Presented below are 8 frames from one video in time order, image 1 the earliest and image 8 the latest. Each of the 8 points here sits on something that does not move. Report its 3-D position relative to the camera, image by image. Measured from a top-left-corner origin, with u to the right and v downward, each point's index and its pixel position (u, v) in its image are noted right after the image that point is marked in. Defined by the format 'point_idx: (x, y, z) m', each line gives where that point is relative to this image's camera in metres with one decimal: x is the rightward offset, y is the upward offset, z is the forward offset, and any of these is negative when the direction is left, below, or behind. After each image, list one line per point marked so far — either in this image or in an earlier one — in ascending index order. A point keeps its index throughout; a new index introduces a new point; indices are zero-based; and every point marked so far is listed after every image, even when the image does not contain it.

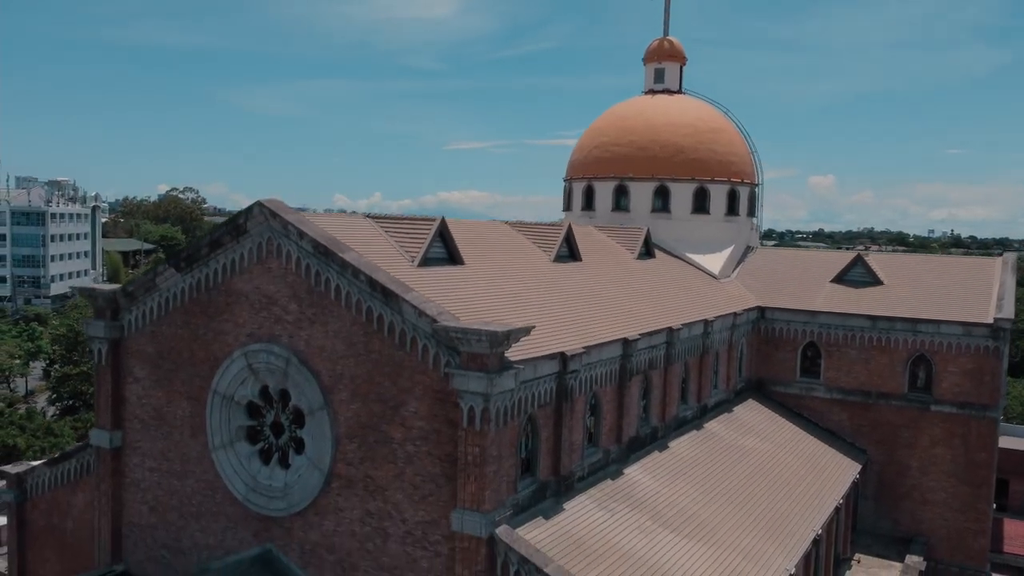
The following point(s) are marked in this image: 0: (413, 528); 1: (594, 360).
0: (-1.7, -4.1, +16.7) m
1: (+1.6, -1.4, +19.1) m
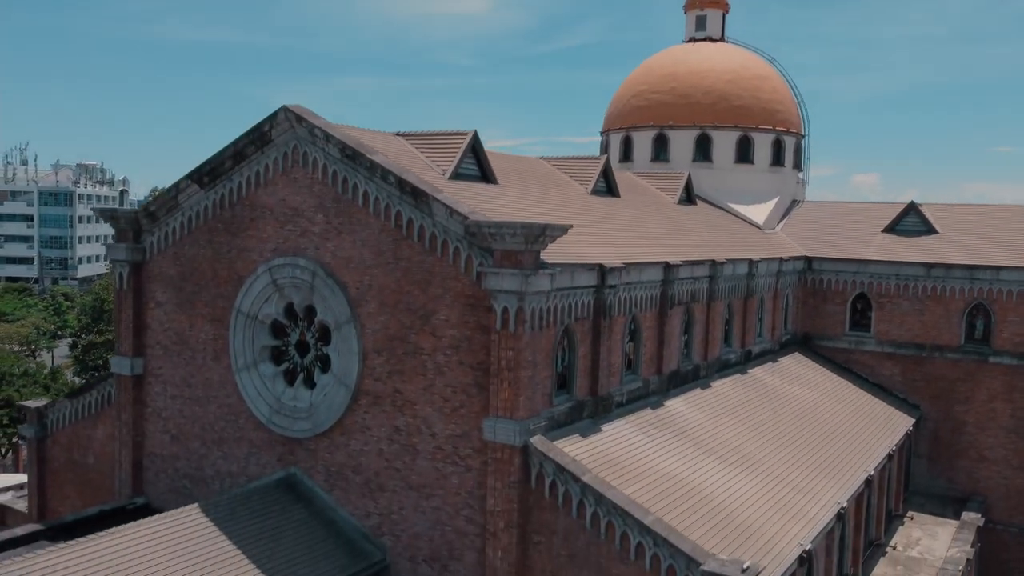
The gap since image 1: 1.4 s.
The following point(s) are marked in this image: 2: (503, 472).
0: (-1.1, -2.5, +15.8) m
1: (+2.2, +0.1, +18.1) m
2: (-0.1, -2.8, +14.9) m
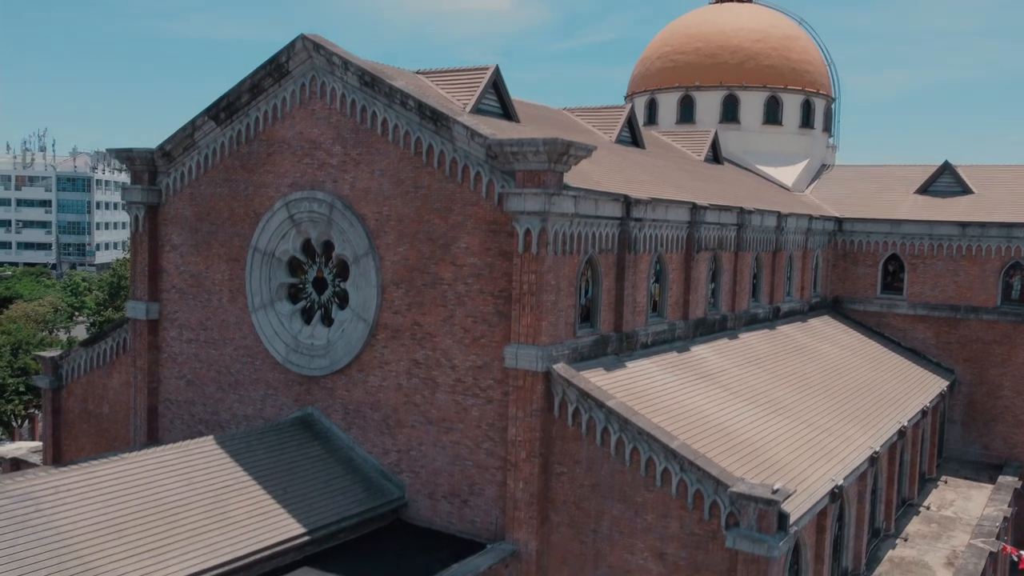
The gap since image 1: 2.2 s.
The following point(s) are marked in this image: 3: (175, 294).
0: (-0.8, -1.4, +15.4) m
1: (+2.6, +1.2, +17.6) m
2: (+0.2, -1.6, +14.4) m
3: (-6.6, -0.1, +19.3) m
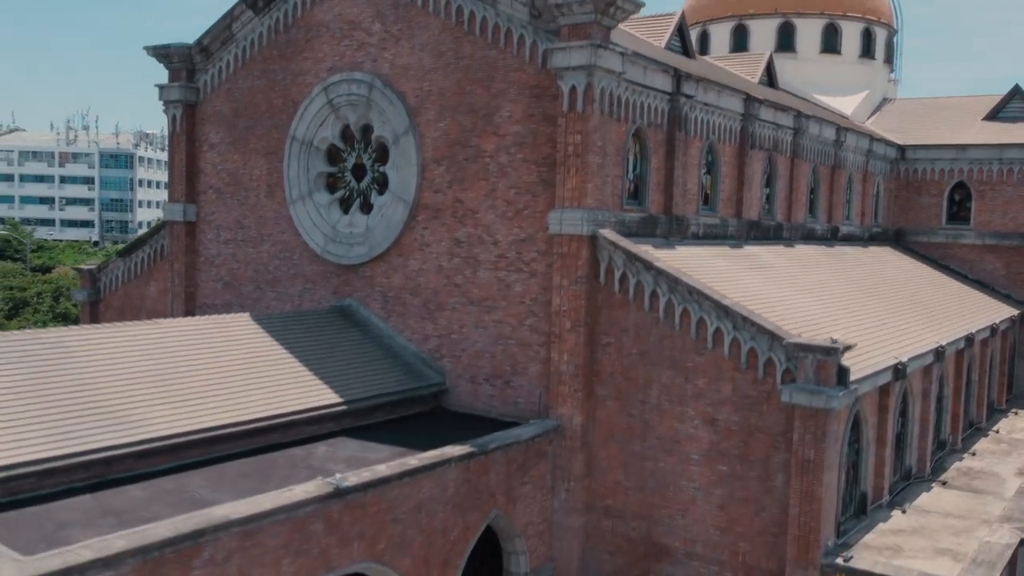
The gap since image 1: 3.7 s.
0: (-0.1, +0.6, +14.7) m
1: (+3.4, +3.1, +16.8) m
2: (+0.8, +0.3, +13.7) m
3: (-5.7, +1.8, +19.0) m
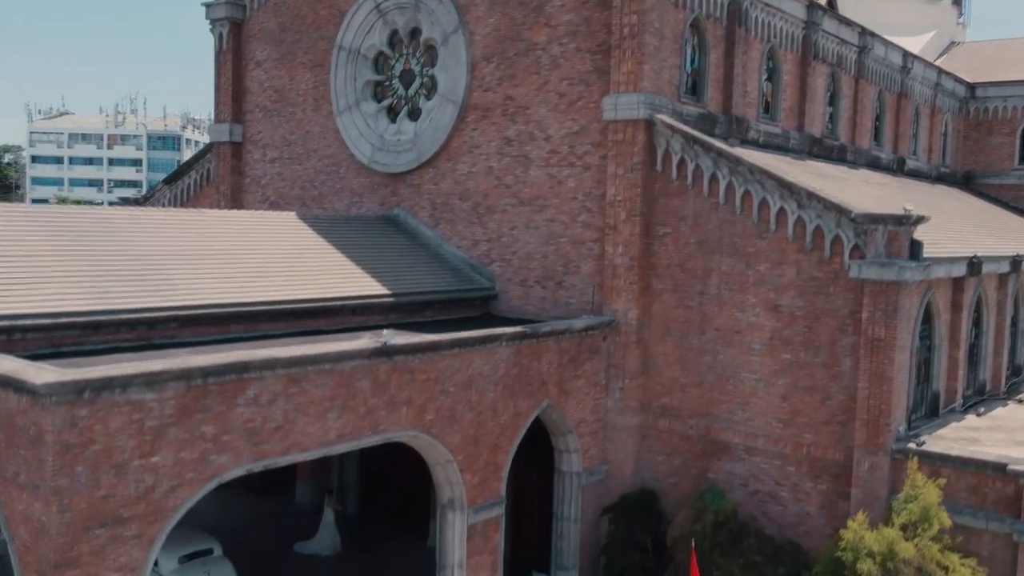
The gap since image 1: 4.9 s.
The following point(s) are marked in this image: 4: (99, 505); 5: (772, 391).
0: (+0.6, +2.0, +14.2) m
1: (+4.3, +4.6, +16.1) m
2: (+1.5, +1.8, +13.2) m
3: (-4.7, +3.3, +18.7) m
4: (-3.2, -1.7, +7.6) m
5: (+3.2, -1.3, +12.3) m
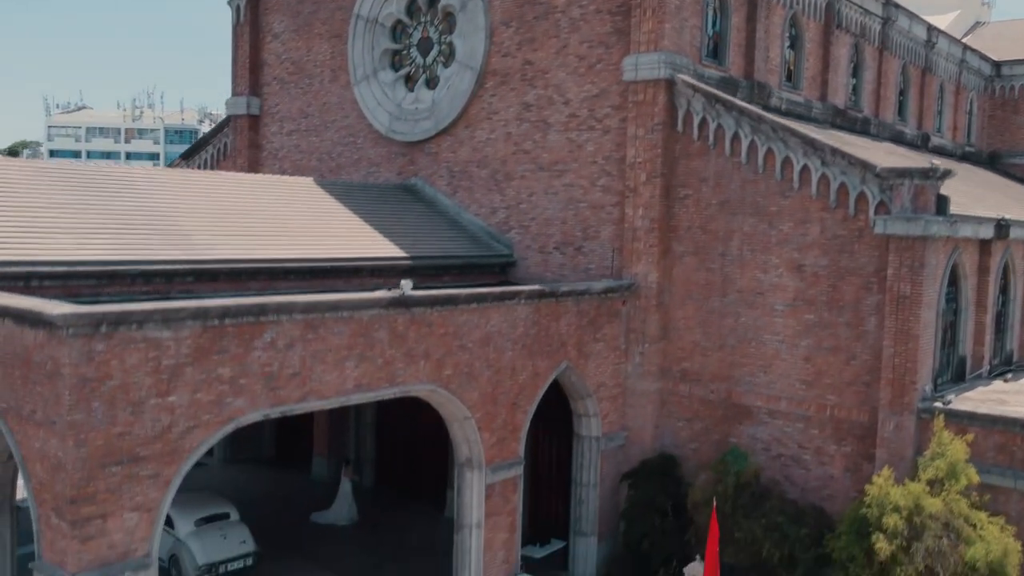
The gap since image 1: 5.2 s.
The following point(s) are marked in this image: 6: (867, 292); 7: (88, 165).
0: (+0.9, +2.5, +14.1) m
1: (+4.6, +5.1, +15.9) m
2: (+1.8, +2.3, +13.0) m
3: (-4.4, +3.8, +18.7) m
4: (-3.0, -1.2, +7.5) m
5: (+3.4, -0.8, +12.1) m
6: (+4.1, 0.0, +11.4) m
7: (-5.2, +1.5, +12.1) m
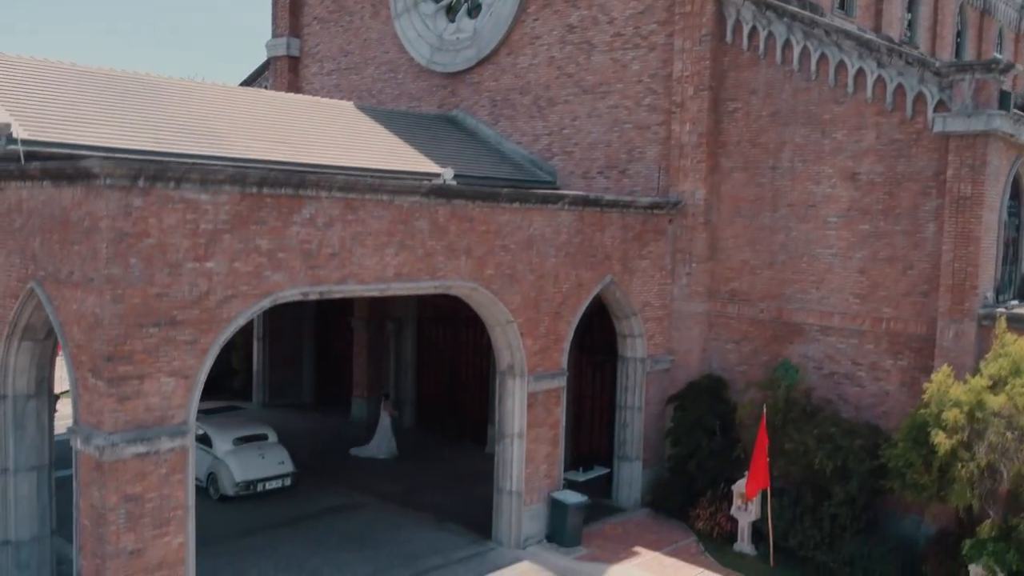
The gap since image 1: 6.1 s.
0: (+1.5, +3.6, +13.7) m
1: (+5.2, +6.1, +15.4) m
2: (+2.3, +3.3, +12.7) m
3: (-3.6, +4.9, +18.5) m
4: (-2.7, -0.1, +7.4) m
5: (+4.0, +0.3, +11.7) m
6: (+4.6, +1.0, +11.0) m
7: (-4.7, +2.6, +12.0) m
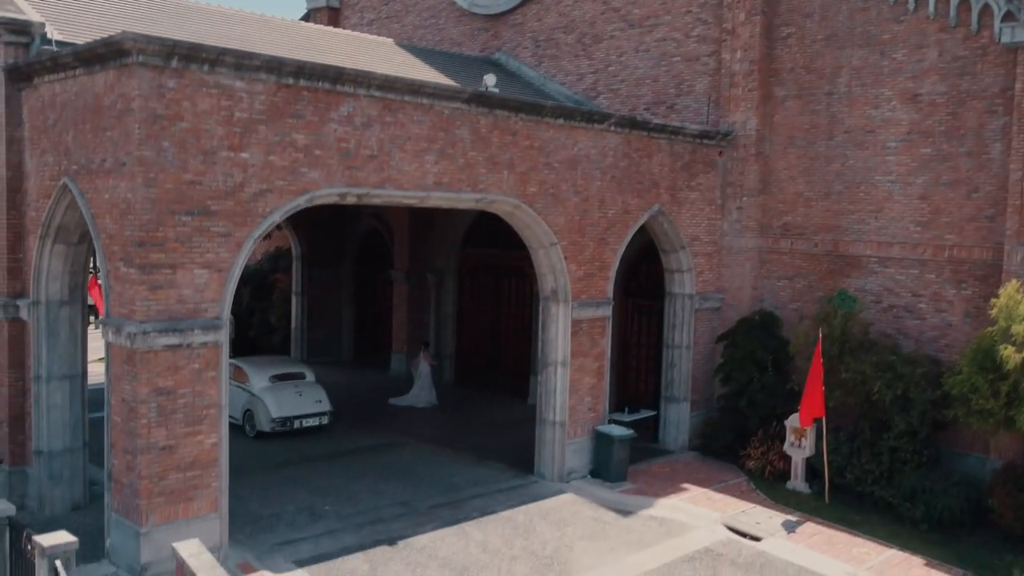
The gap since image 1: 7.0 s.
0: (+2.1, +4.4, +13.3) m
1: (+5.9, +7.0, +14.8) m
2: (+2.9, +4.1, +12.2) m
3: (-2.8, +5.8, +18.3) m
4: (-2.3, +0.7, +7.1) m
5: (+4.5, +1.1, +11.2) m
6: (+5.1, +1.8, +10.4) m
7: (-4.2, +3.4, +11.9) m
